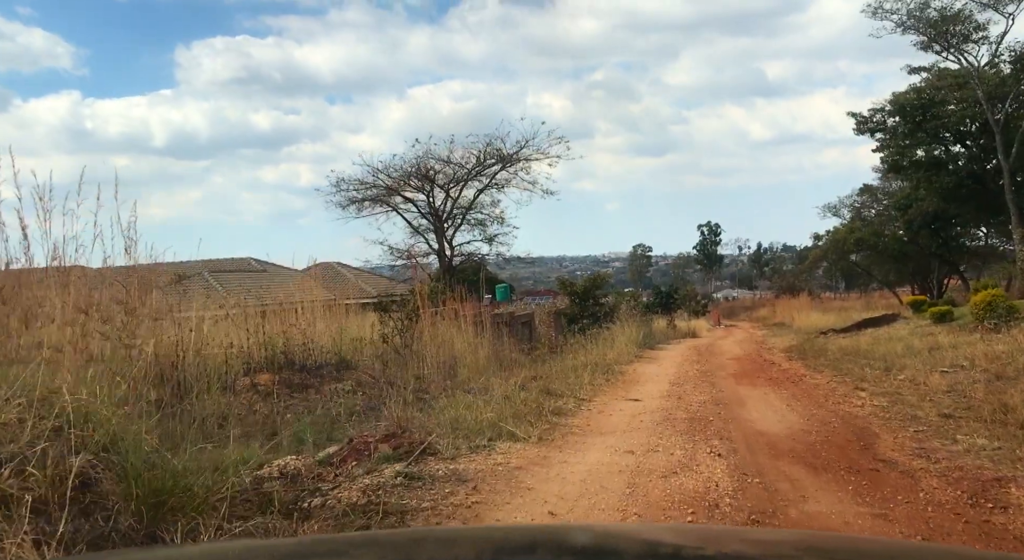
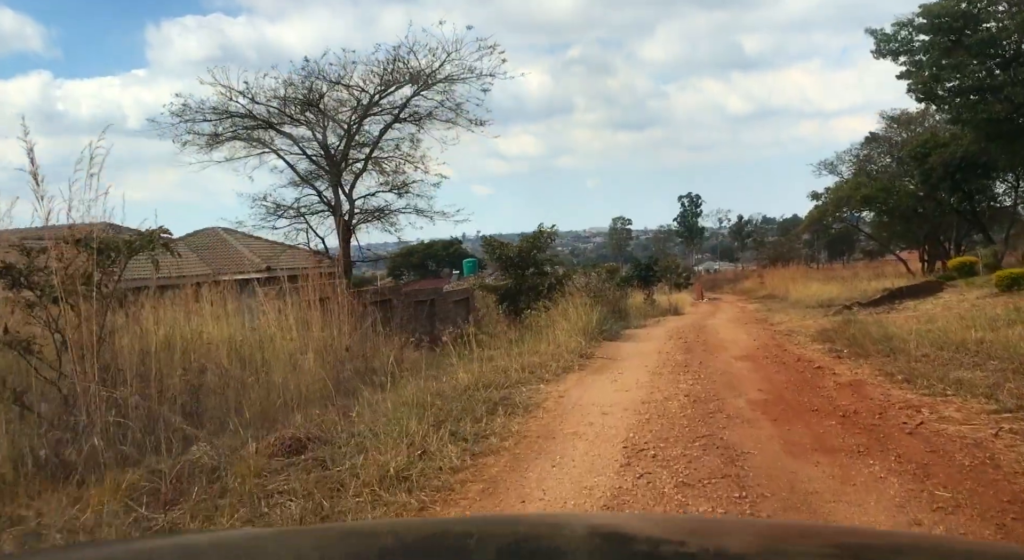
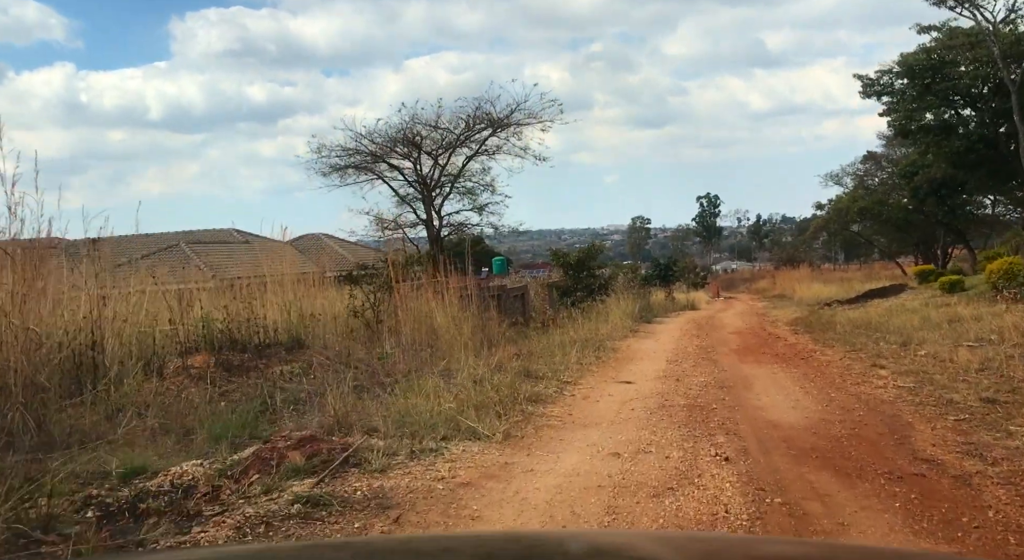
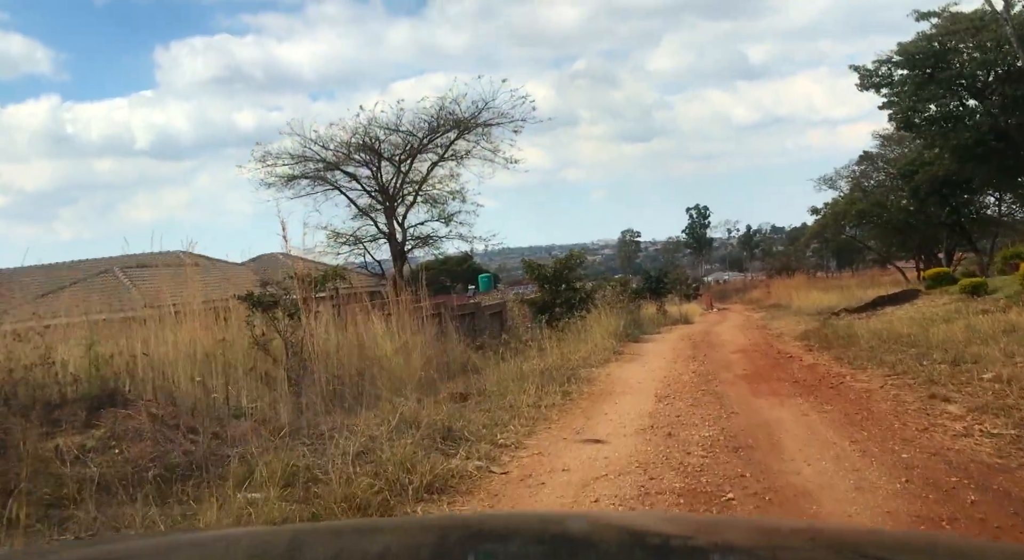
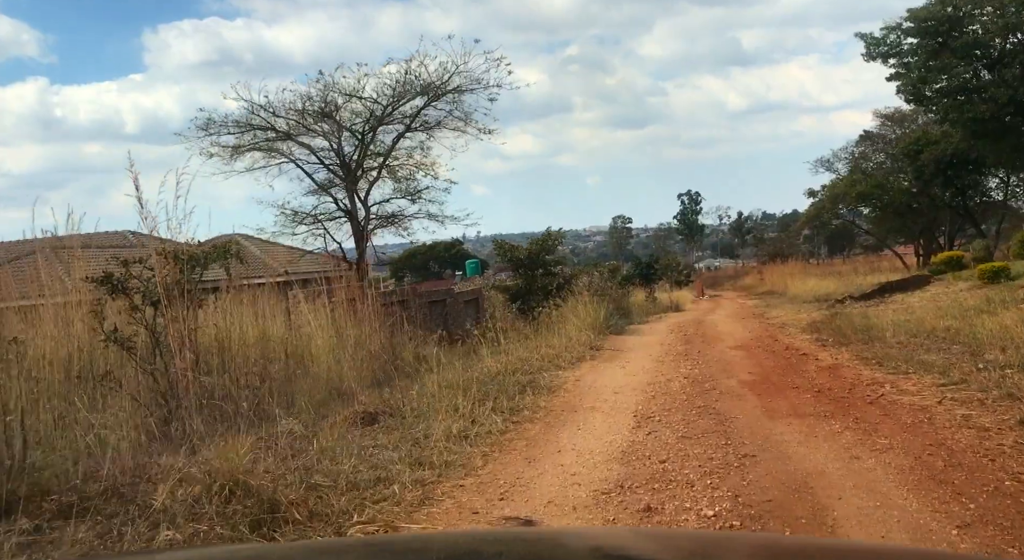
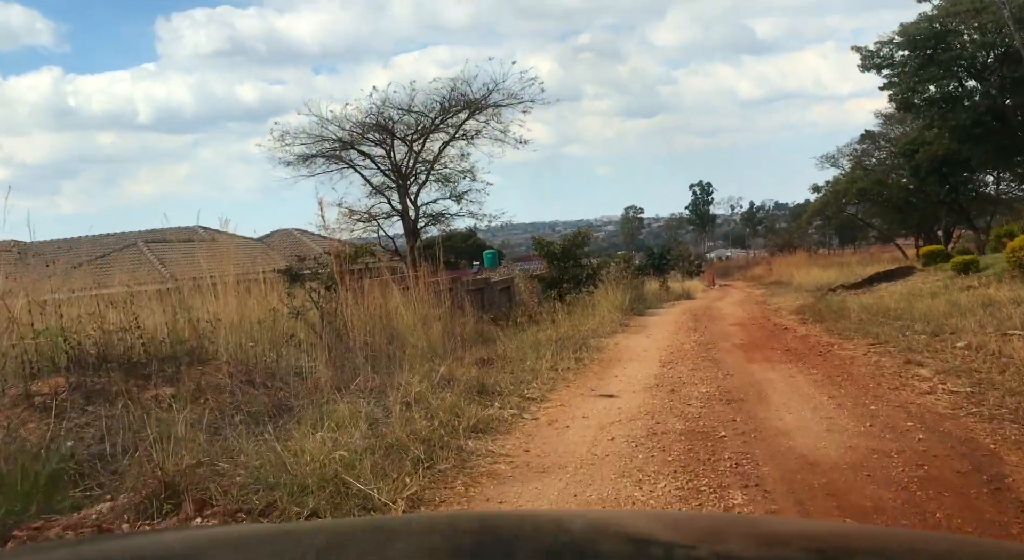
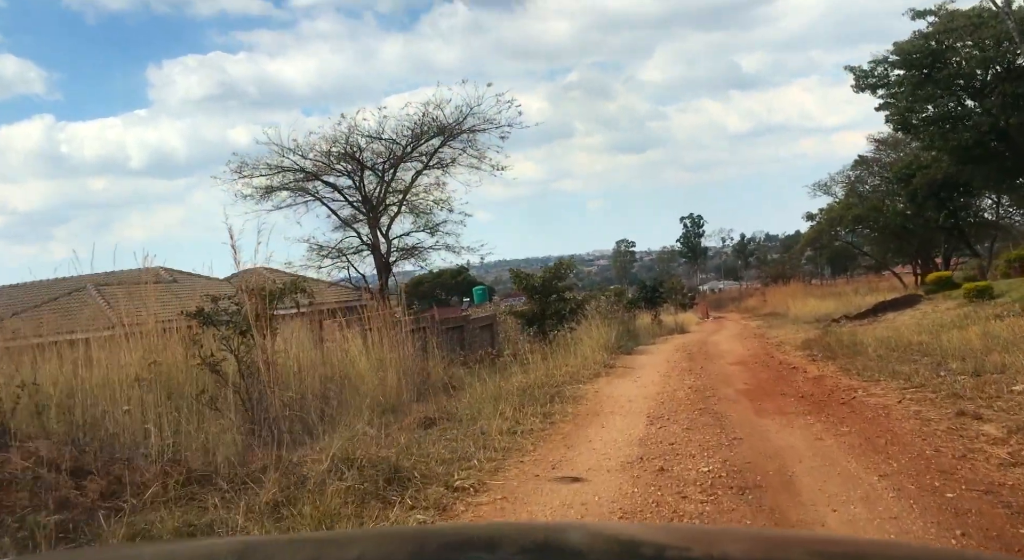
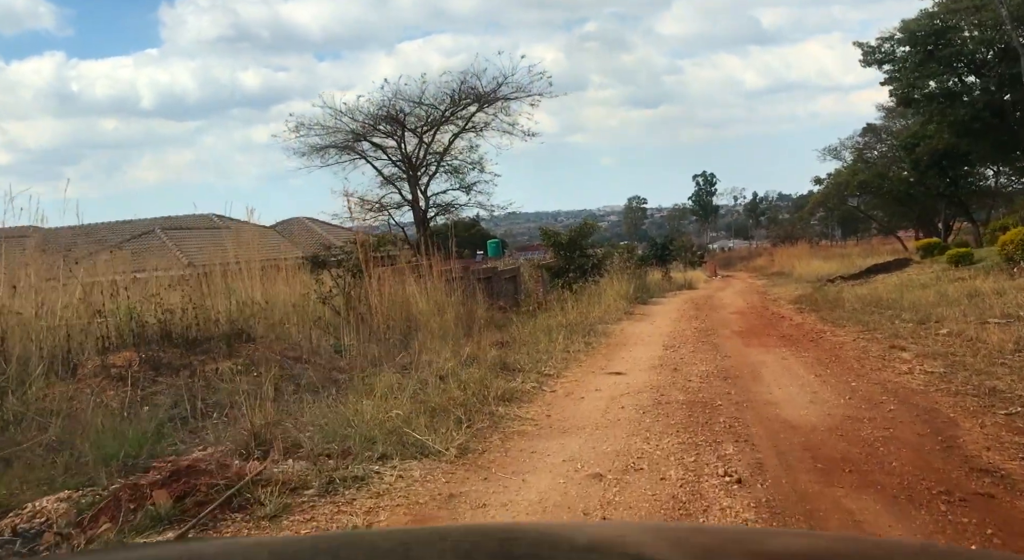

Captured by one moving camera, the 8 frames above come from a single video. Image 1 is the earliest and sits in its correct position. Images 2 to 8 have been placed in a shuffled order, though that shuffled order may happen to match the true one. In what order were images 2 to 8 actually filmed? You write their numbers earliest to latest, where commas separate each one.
3, 8, 6, 4, 7, 5, 2
